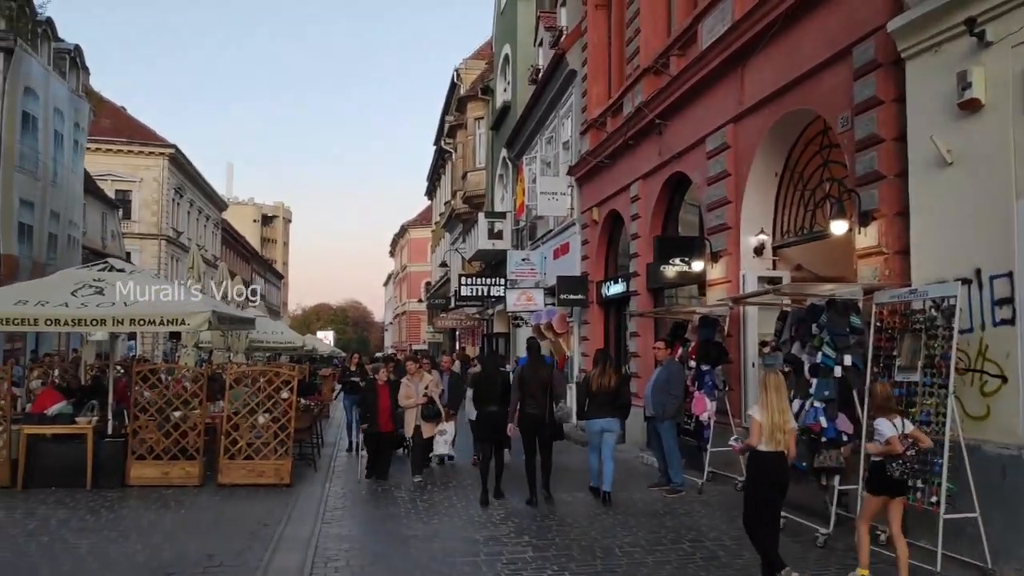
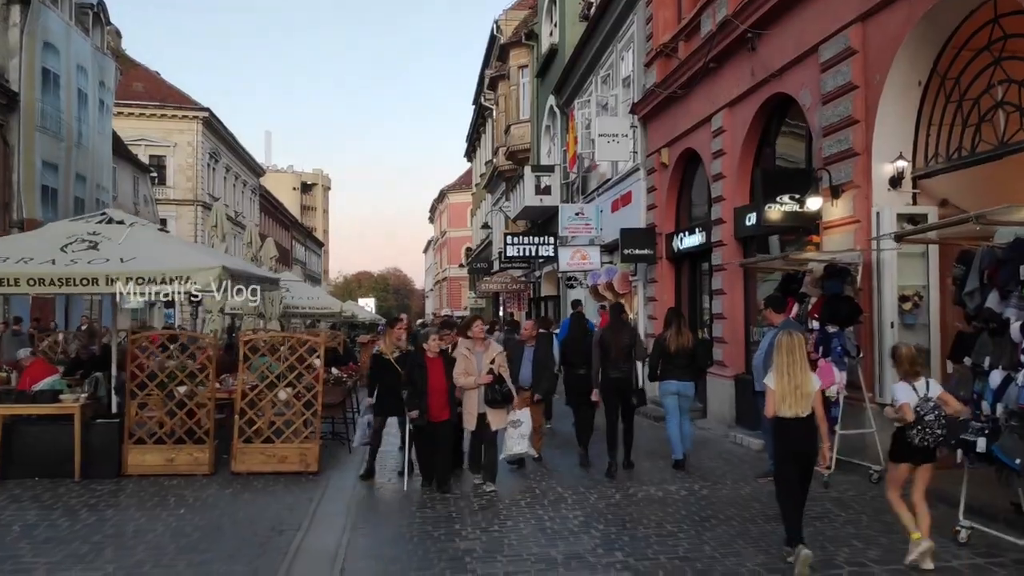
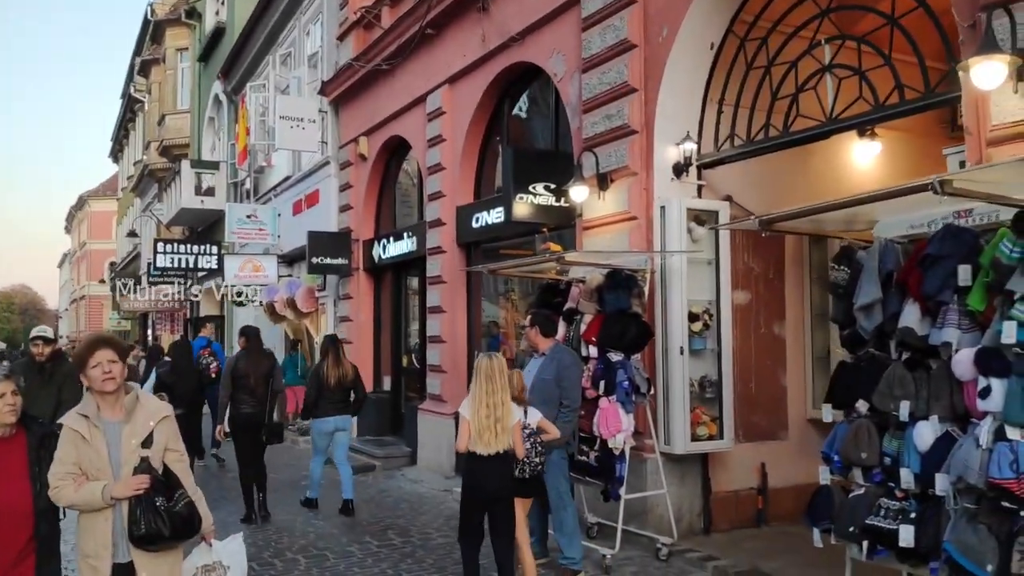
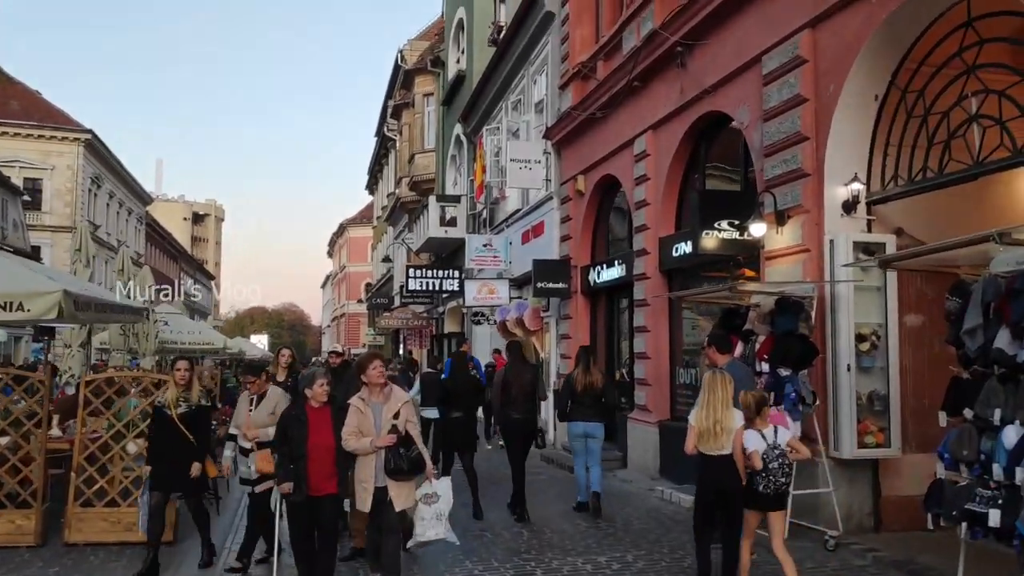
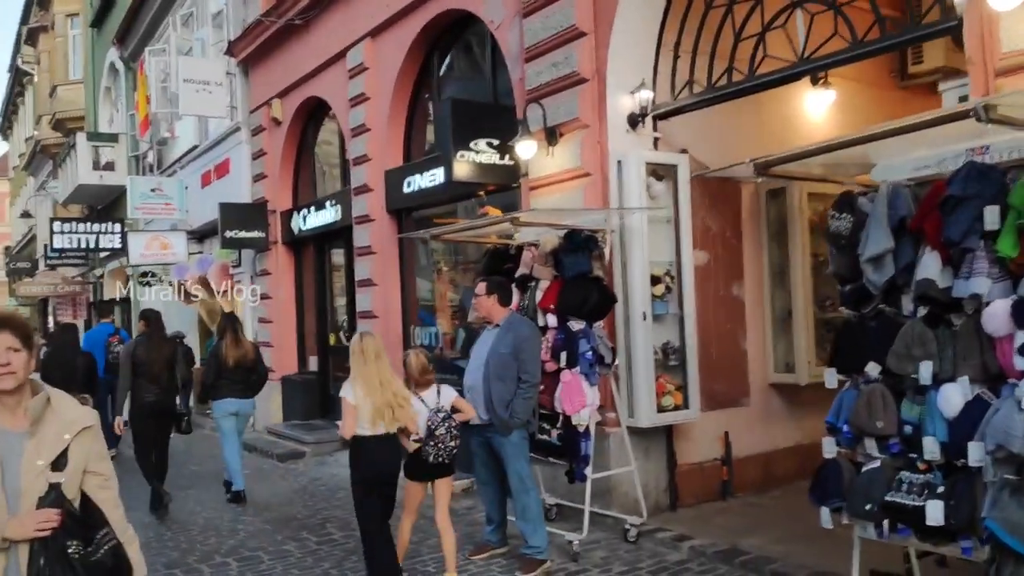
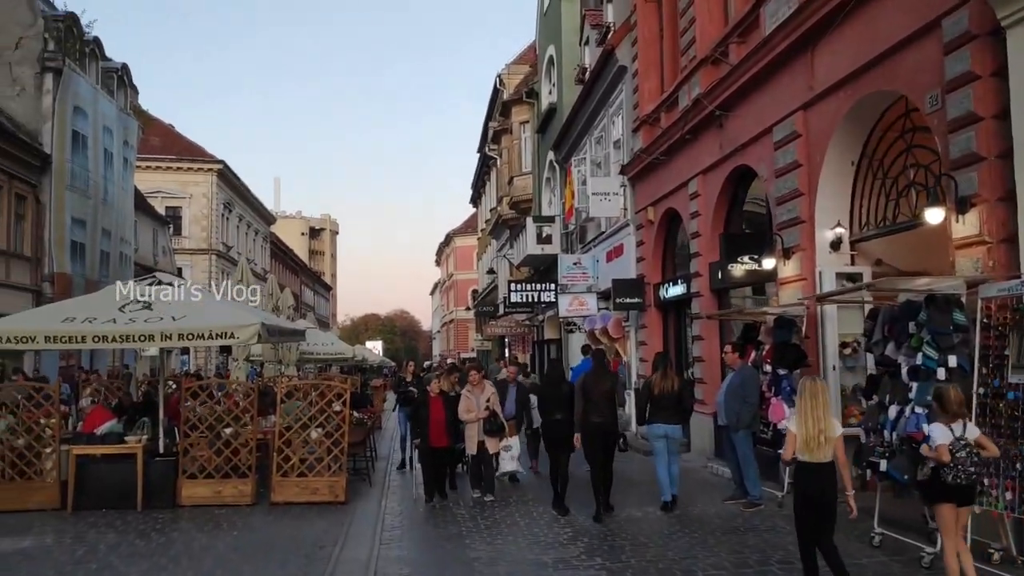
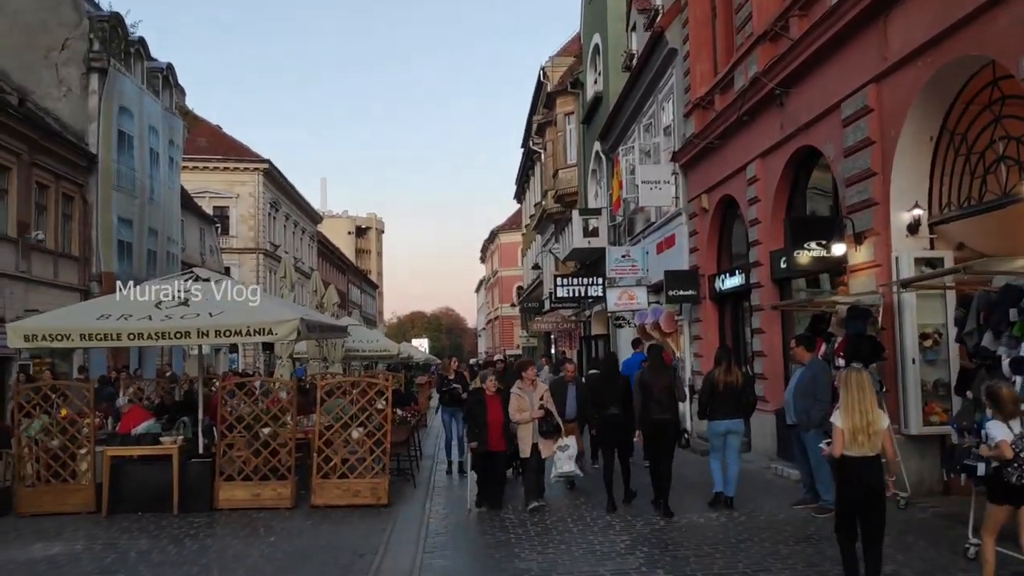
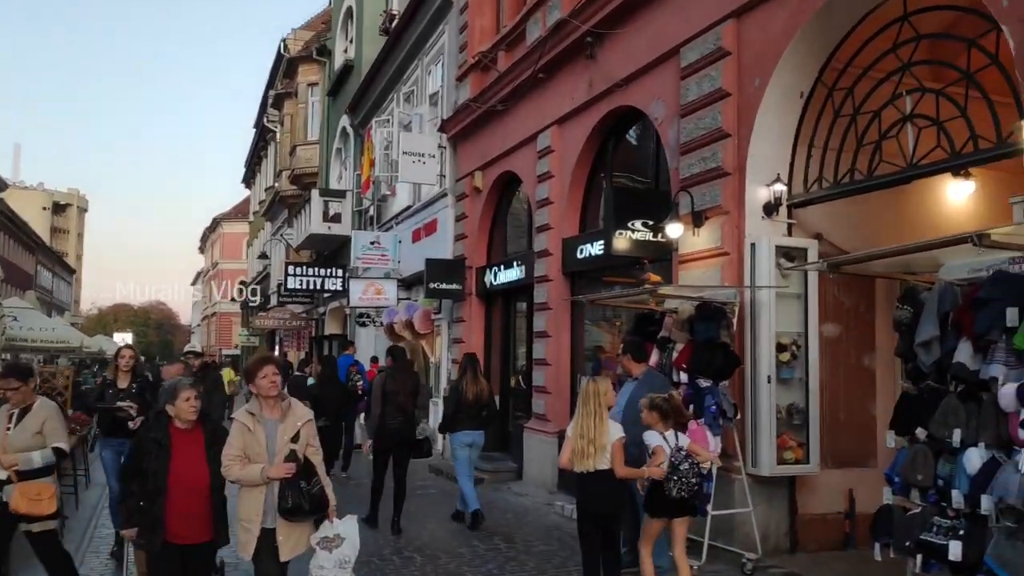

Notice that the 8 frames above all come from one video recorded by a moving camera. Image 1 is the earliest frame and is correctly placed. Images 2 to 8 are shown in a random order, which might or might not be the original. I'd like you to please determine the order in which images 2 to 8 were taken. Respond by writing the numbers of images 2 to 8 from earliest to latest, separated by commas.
6, 7, 2, 4, 8, 3, 5
